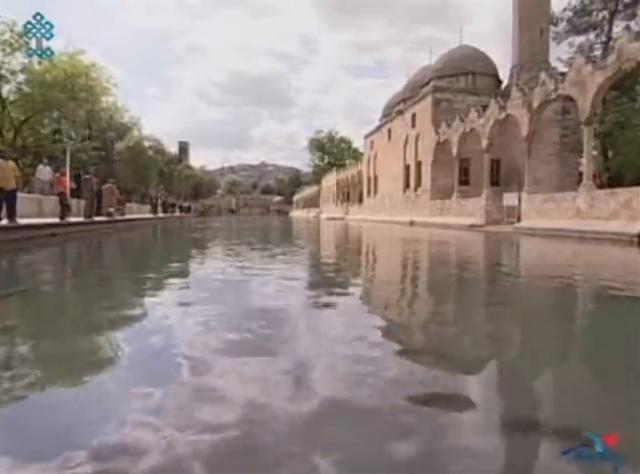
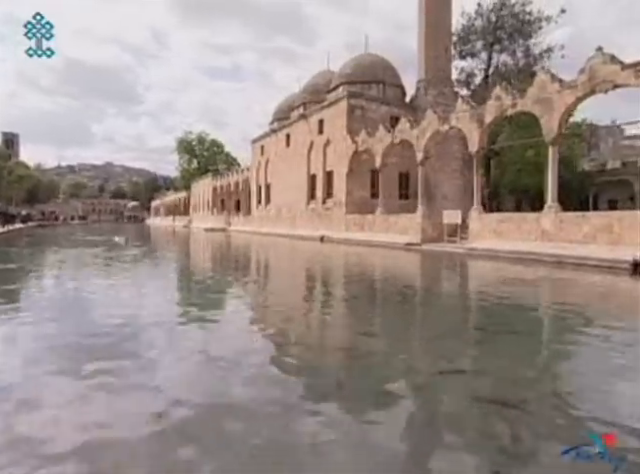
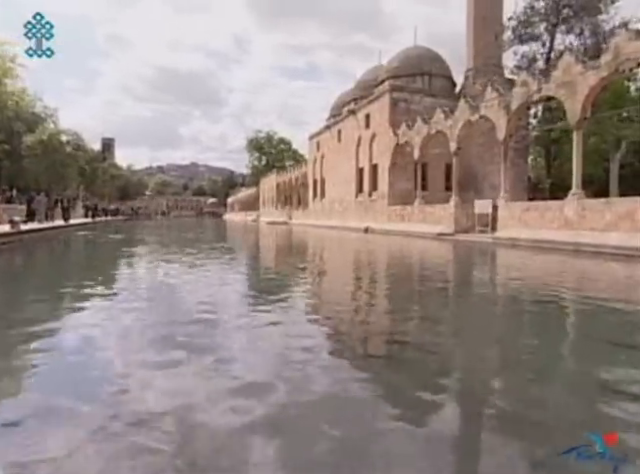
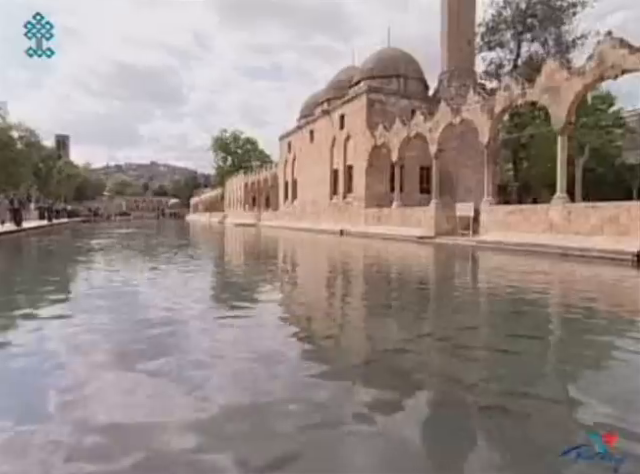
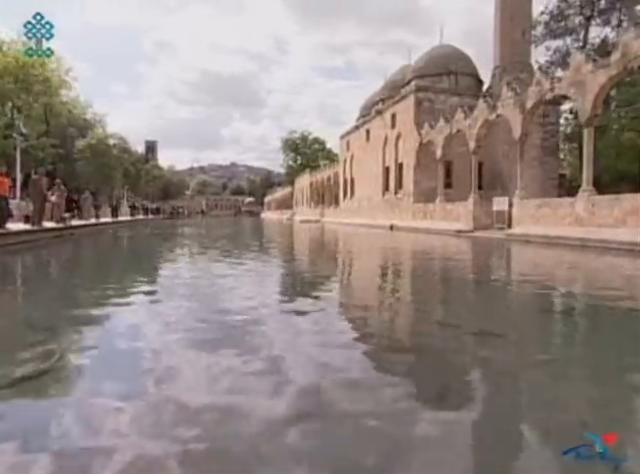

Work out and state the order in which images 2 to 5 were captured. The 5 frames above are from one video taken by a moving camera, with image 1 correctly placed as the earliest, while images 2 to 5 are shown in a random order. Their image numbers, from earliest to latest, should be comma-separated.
5, 3, 4, 2
